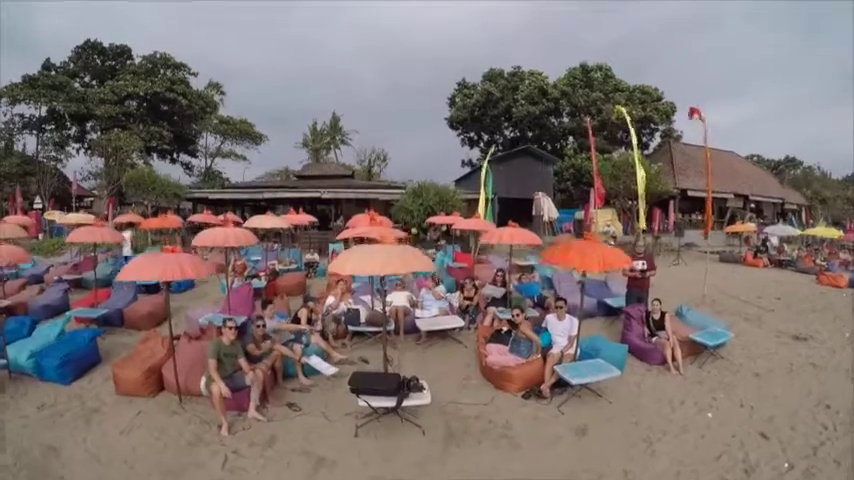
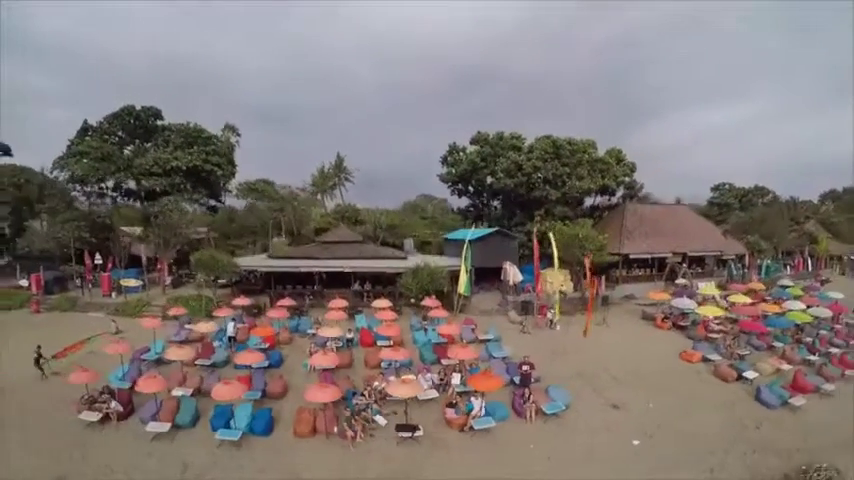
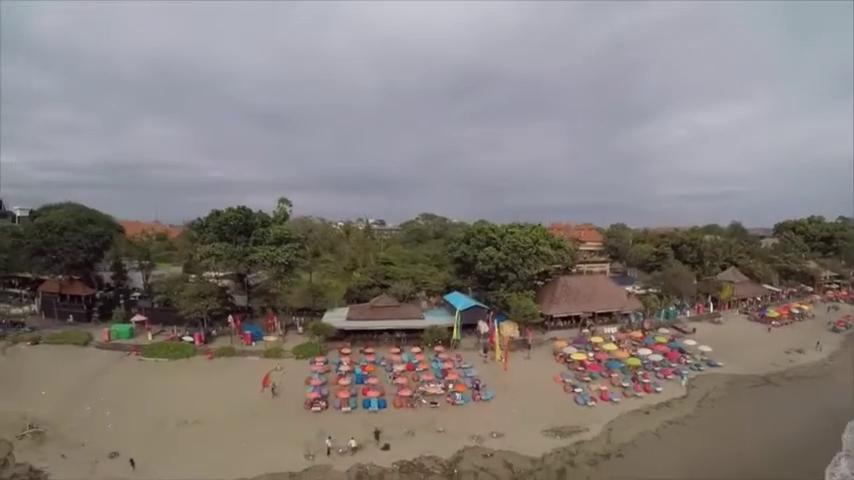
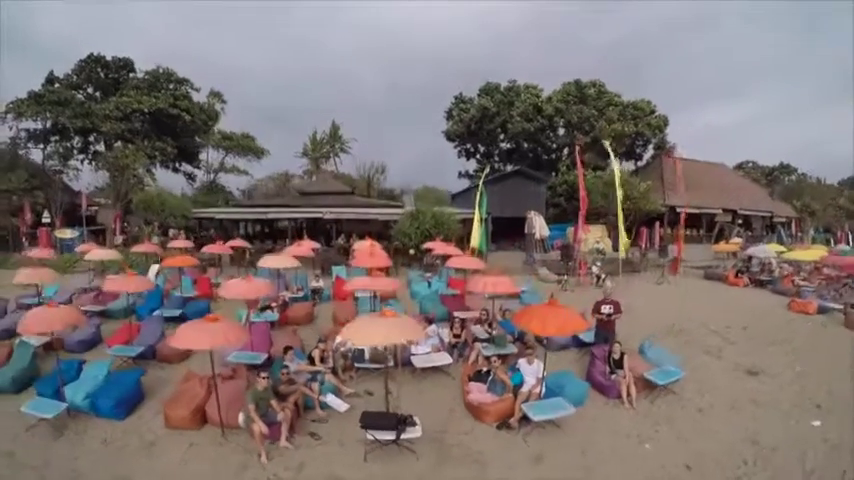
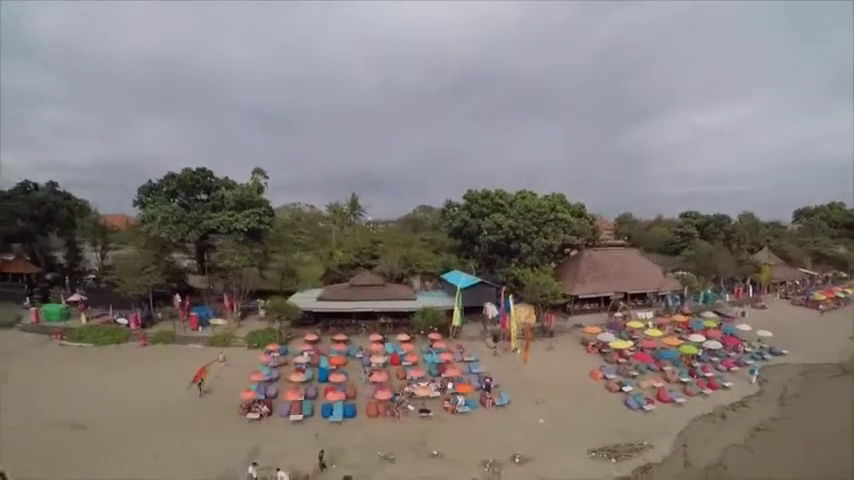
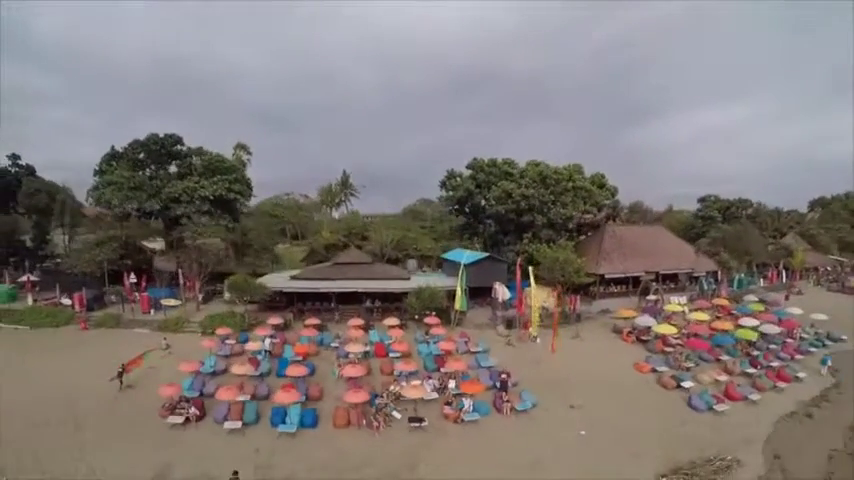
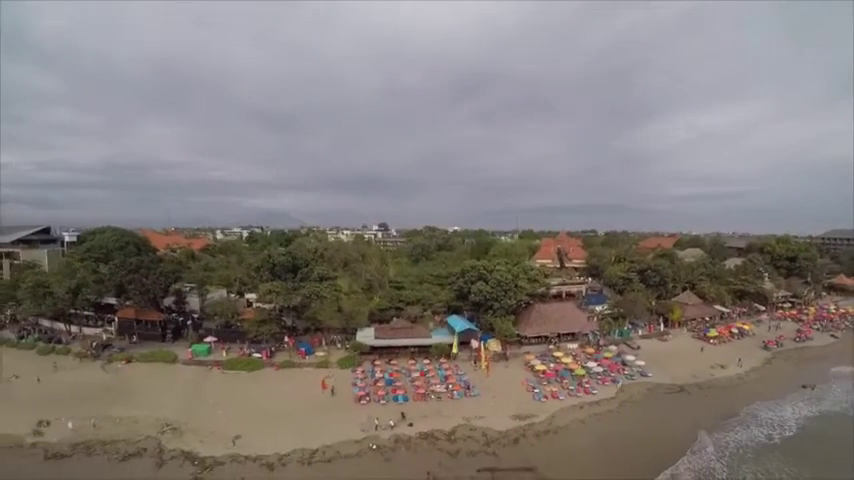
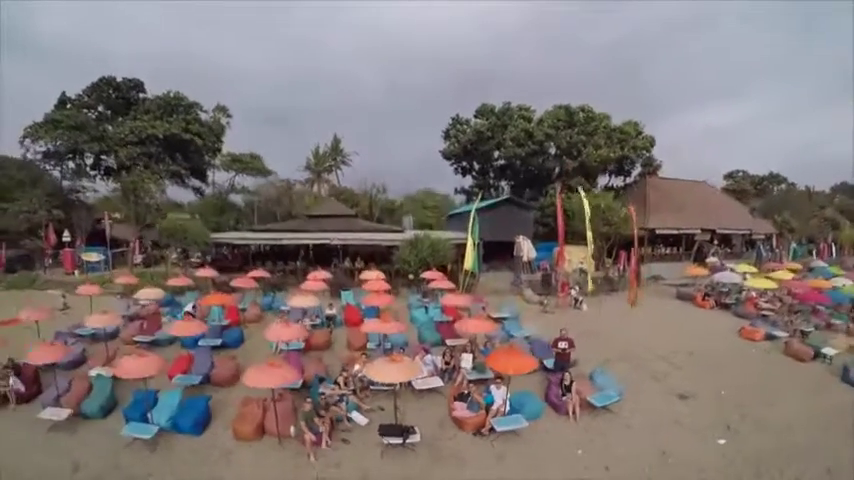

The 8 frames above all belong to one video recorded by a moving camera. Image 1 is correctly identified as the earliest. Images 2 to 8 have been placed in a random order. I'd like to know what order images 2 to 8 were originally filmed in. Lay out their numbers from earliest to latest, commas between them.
4, 8, 2, 6, 5, 3, 7
